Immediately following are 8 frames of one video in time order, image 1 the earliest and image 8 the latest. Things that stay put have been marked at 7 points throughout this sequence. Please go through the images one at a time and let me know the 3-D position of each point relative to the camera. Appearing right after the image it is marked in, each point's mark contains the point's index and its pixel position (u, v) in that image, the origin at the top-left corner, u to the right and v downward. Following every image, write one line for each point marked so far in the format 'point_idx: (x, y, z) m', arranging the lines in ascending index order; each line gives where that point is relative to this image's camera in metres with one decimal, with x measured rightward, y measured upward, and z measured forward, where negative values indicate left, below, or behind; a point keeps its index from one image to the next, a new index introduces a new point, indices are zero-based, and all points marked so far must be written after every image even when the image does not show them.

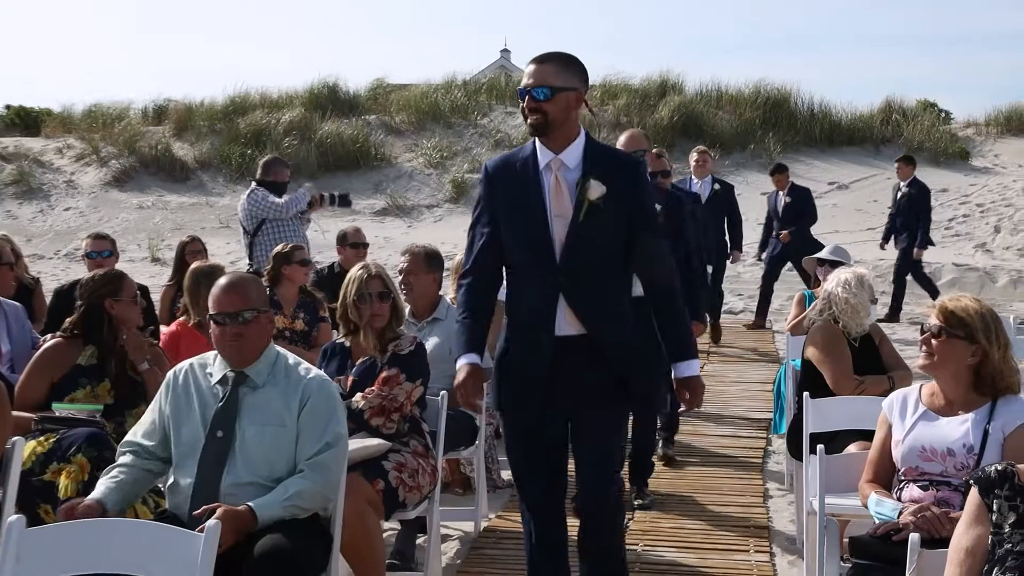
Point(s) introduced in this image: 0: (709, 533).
0: (+1.0, -1.2, +4.8) m
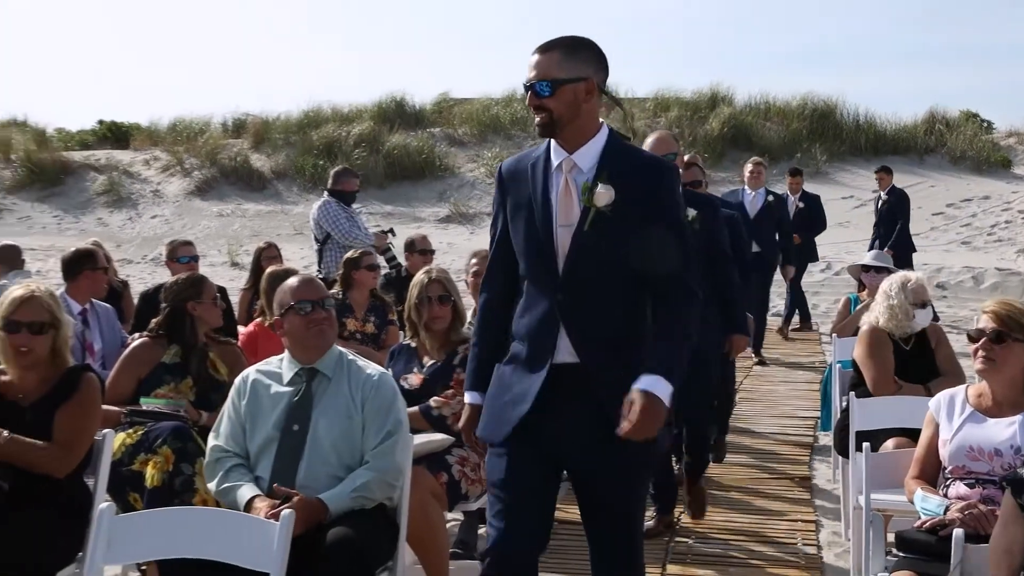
0: (+1.2, -1.2, +5.0) m
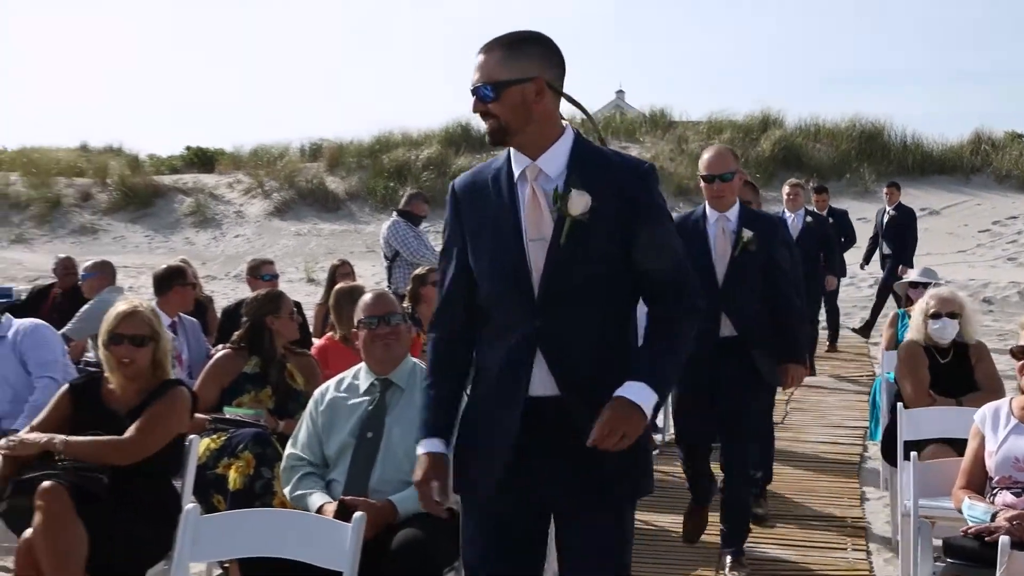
0: (+1.5, -1.3, +5.1) m
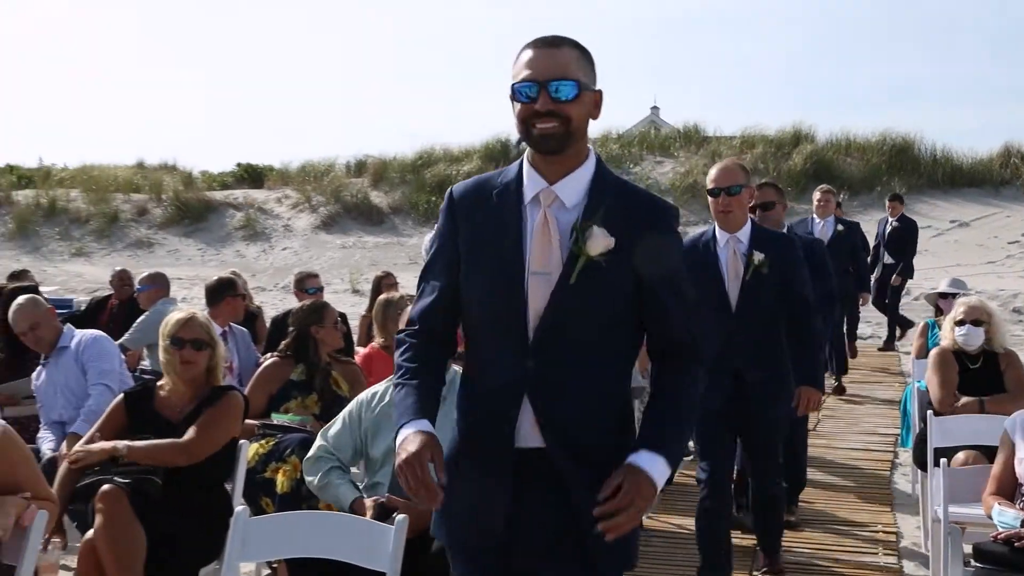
0: (+1.7, -1.3, +5.2) m
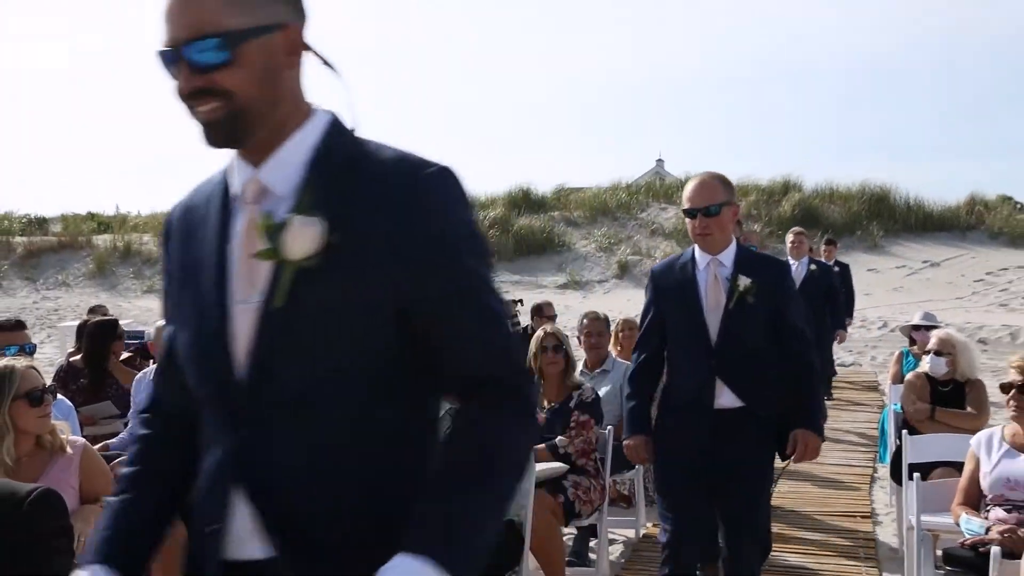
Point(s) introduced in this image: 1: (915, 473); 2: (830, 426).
0: (+1.9, -1.5, +5.8) m
1: (+2.2, -1.0, +5.3) m
2: (+2.8, -1.2, +8.7) m
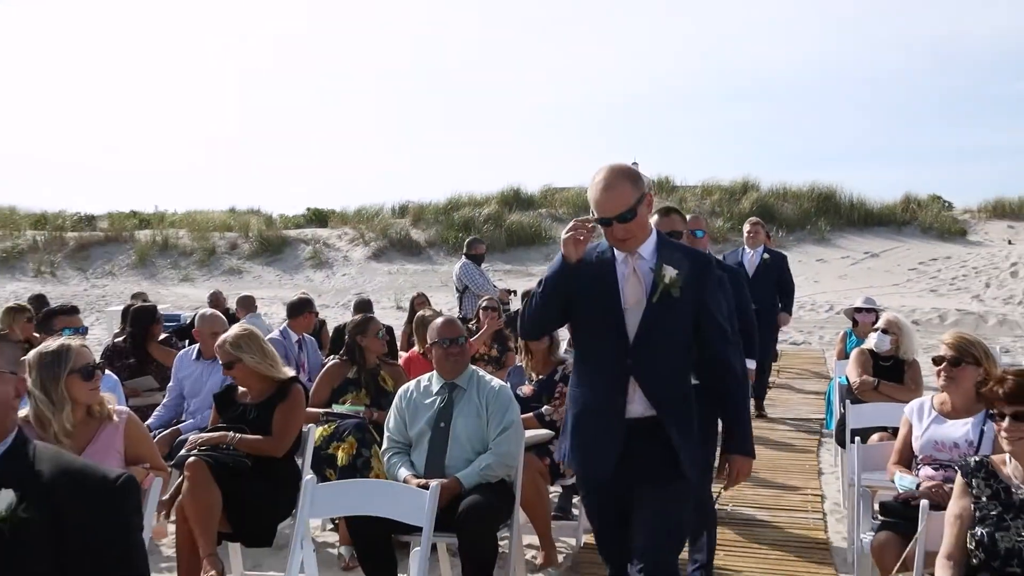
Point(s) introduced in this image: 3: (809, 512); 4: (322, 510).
0: (+1.8, -1.4, +6.6) m
1: (+2.1, -0.9, +6.1) m
2: (+2.7, -1.1, +9.5) m
3: (+1.9, -1.5, +6.4) m
4: (-1.1, -1.3, +6.0) m
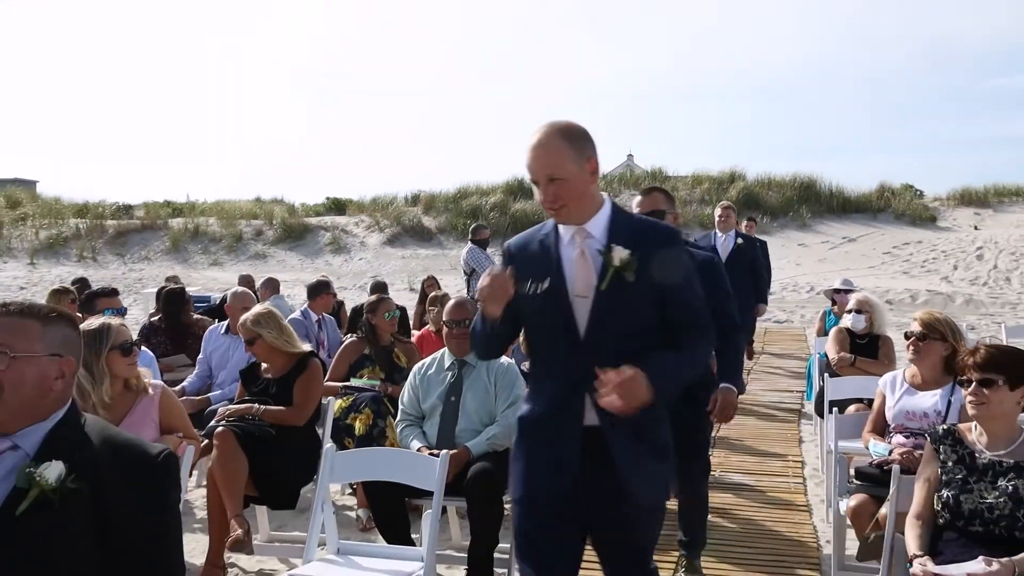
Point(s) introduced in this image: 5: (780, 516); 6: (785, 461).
0: (+1.9, -1.3, +7.1) m
1: (+2.2, -0.8, +6.7) m
2: (+2.8, -0.9, +10.1) m
3: (+2.0, -1.3, +6.9) m
4: (-1.1, -1.2, +6.5) m
5: (+1.8, -1.6, +6.8) m
6: (+2.1, -1.3, +7.7) m
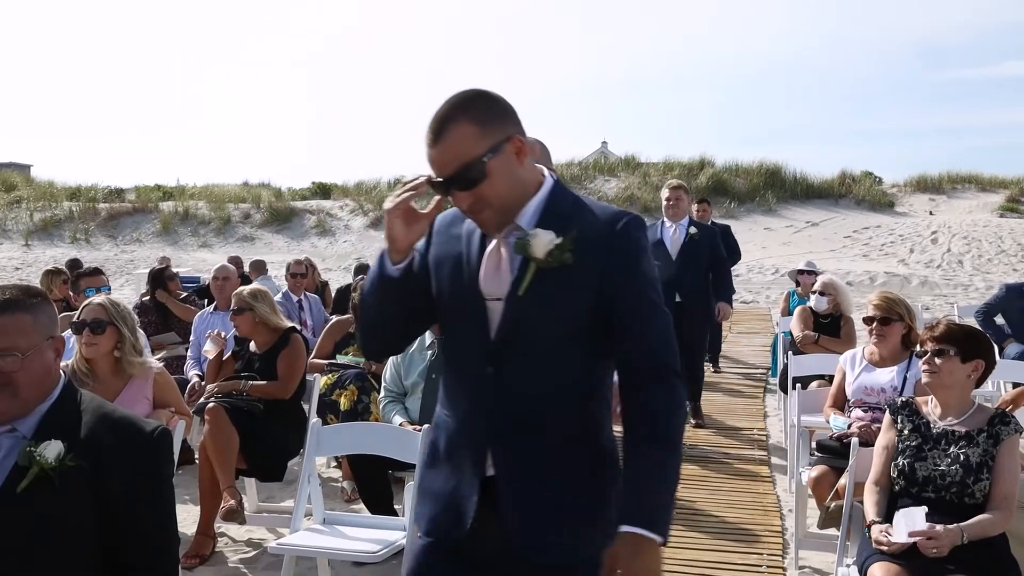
0: (+1.7, -1.2, +7.5) m
1: (+2.0, -0.7, +7.0) m
2: (+2.6, -0.7, +10.4) m
3: (+1.8, -1.2, +7.3) m
4: (-1.2, -1.1, +6.8) m
5: (+1.7, -1.4, +7.1) m
6: (+1.9, -1.2, +8.1) m
